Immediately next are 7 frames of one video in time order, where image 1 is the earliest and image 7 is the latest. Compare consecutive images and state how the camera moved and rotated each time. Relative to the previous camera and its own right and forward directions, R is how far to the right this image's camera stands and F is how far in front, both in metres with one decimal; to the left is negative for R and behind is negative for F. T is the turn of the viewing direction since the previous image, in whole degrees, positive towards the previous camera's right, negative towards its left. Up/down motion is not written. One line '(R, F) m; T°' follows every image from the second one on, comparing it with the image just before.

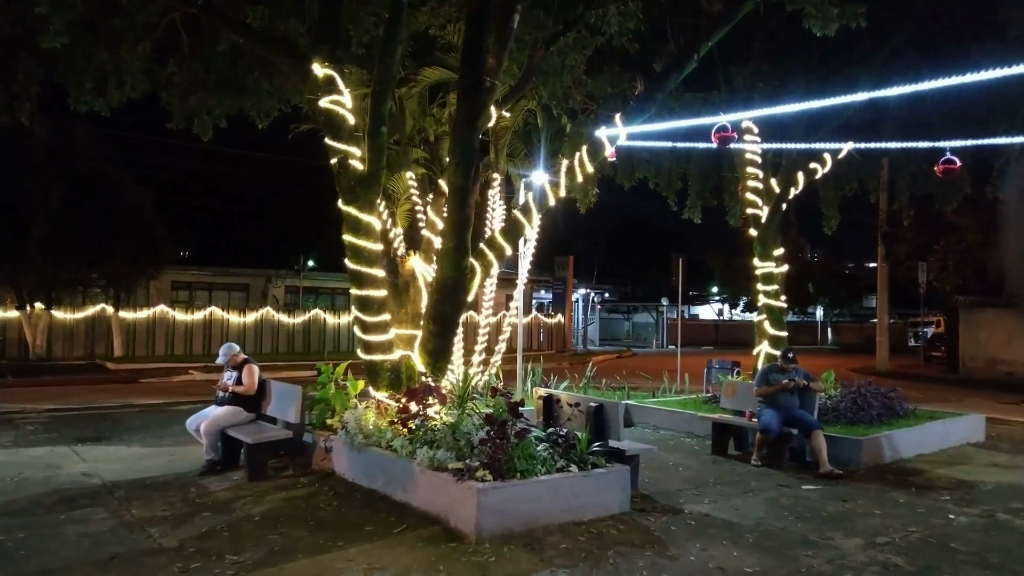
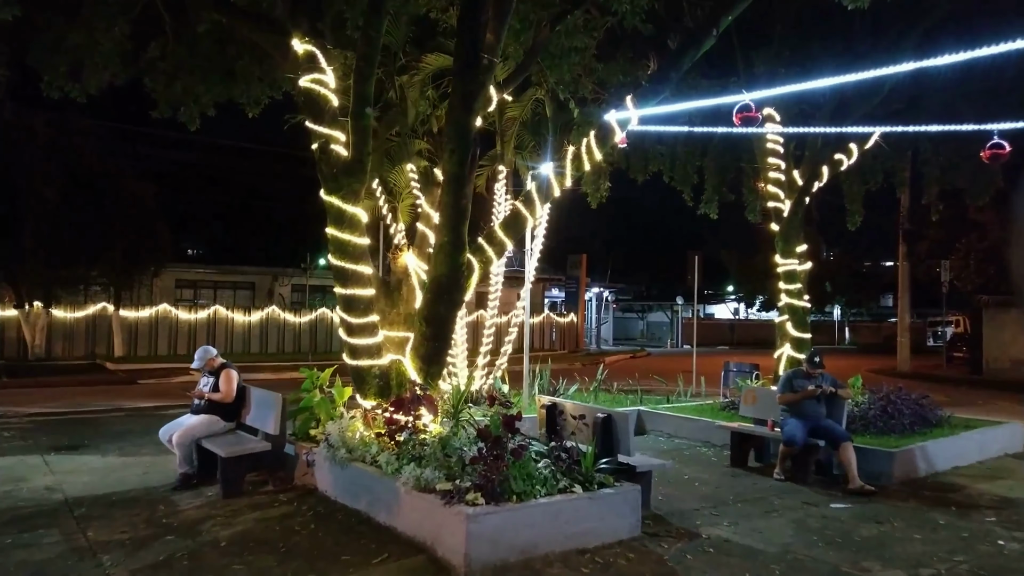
(+0.1, +0.8) m; -1°
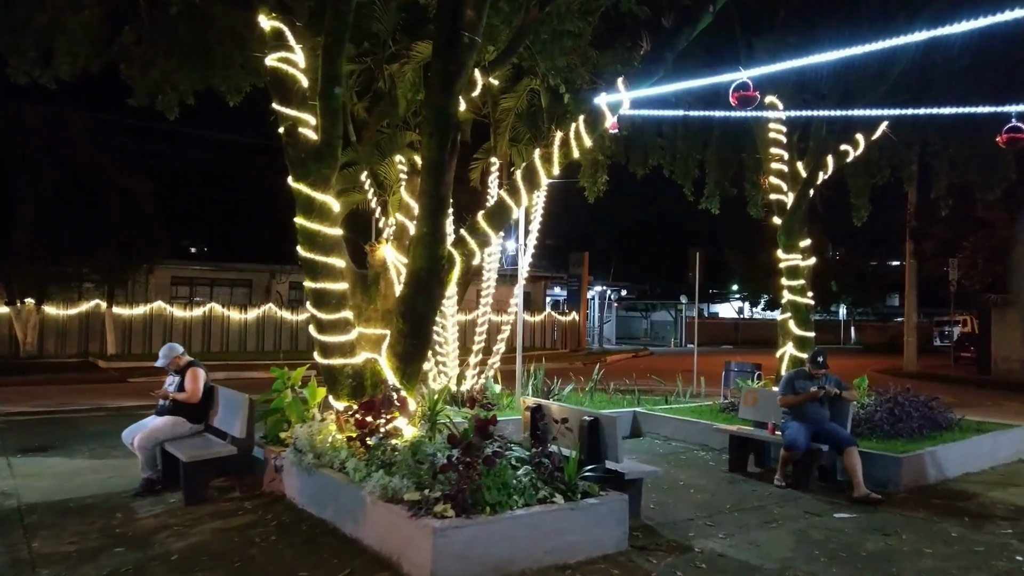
(+0.2, +0.5) m; 0°
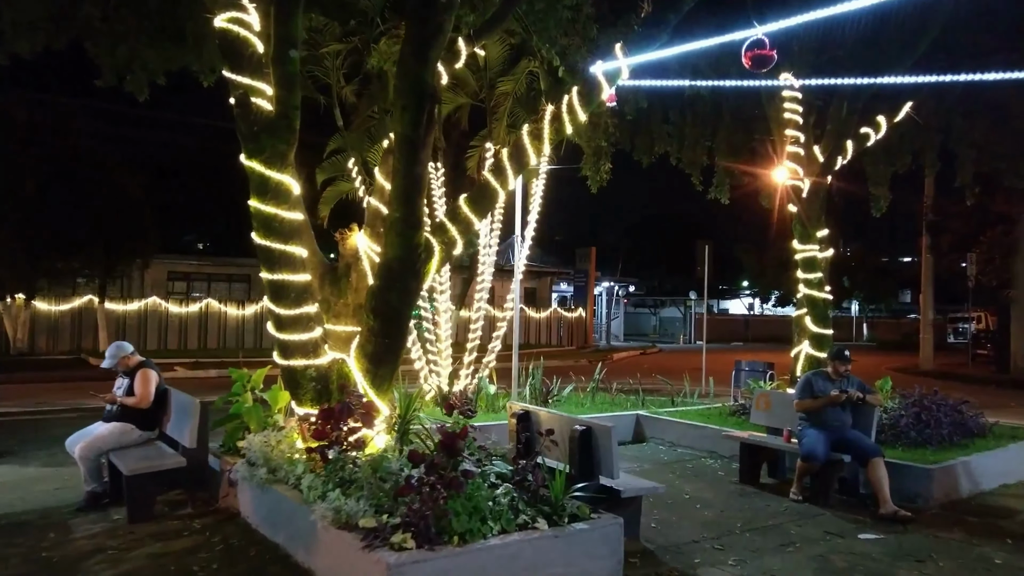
(+0.2, +0.8) m; -1°
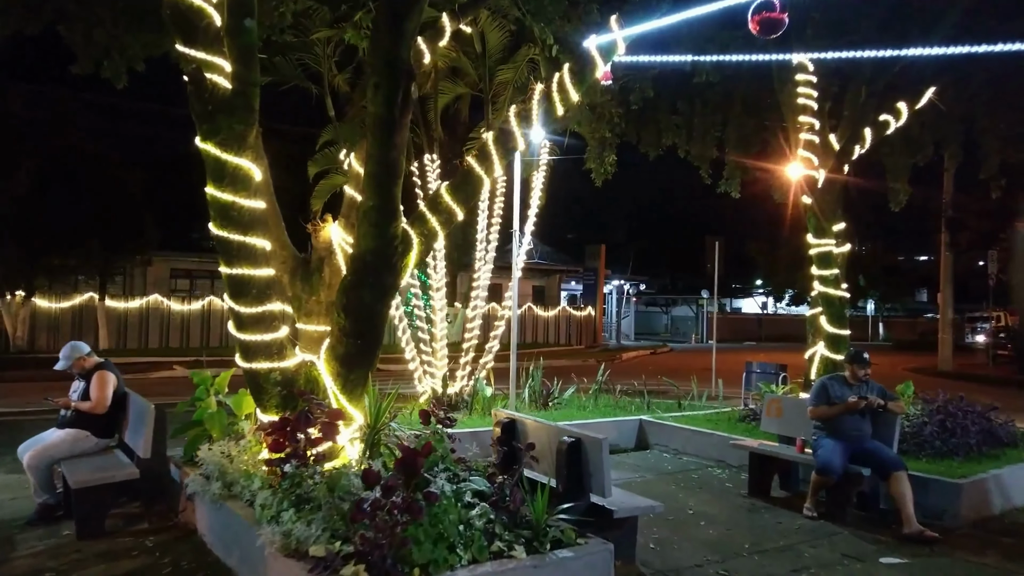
(+0.2, +0.6) m; -1°
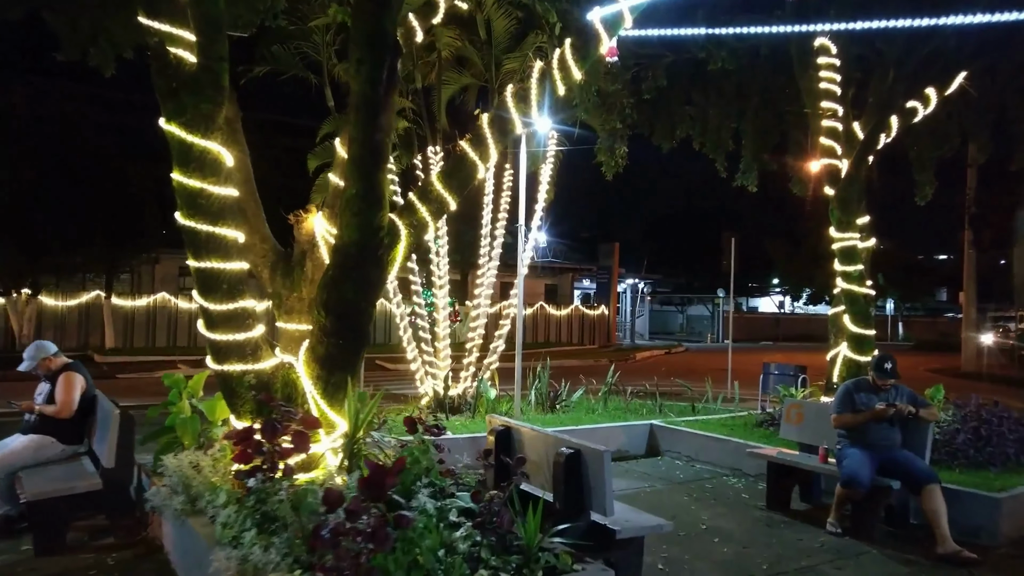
(+0.1, +0.5) m; -1°
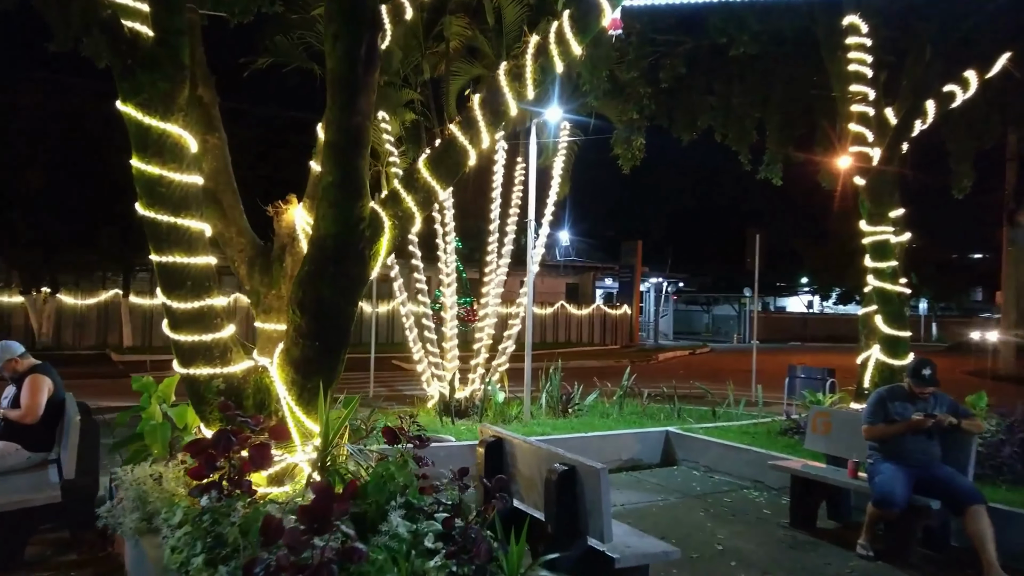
(+0.2, +0.5) m; -2°
